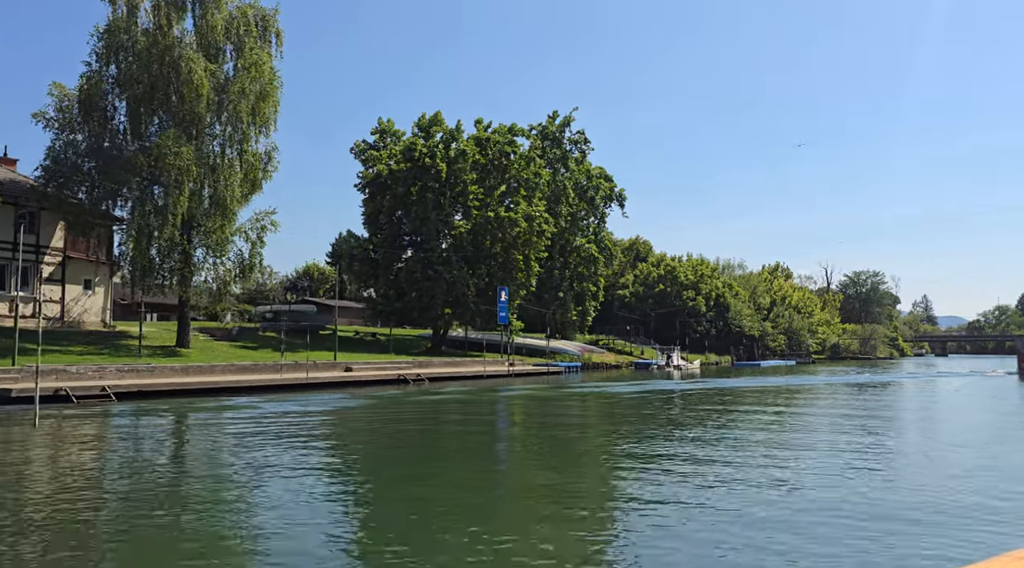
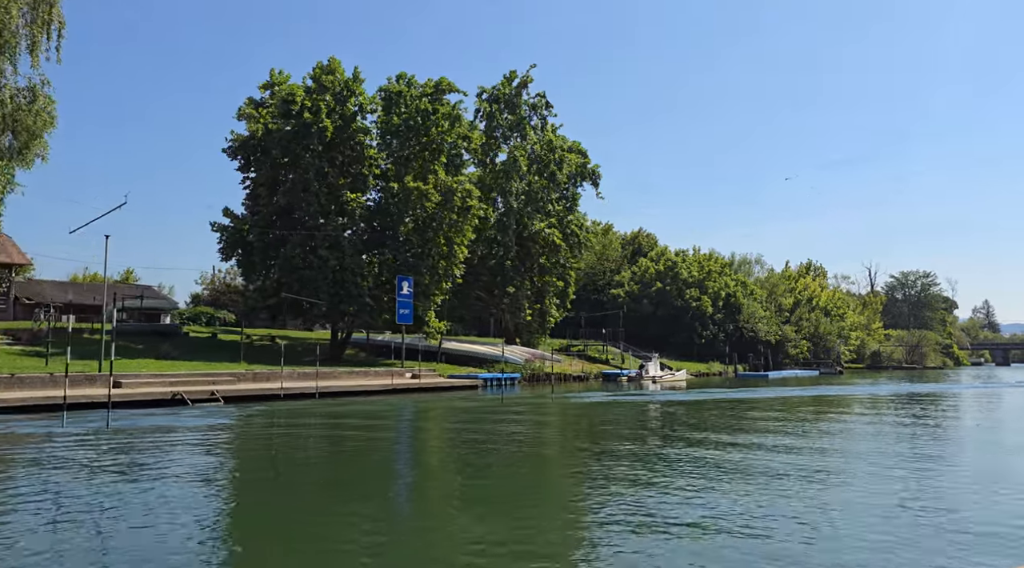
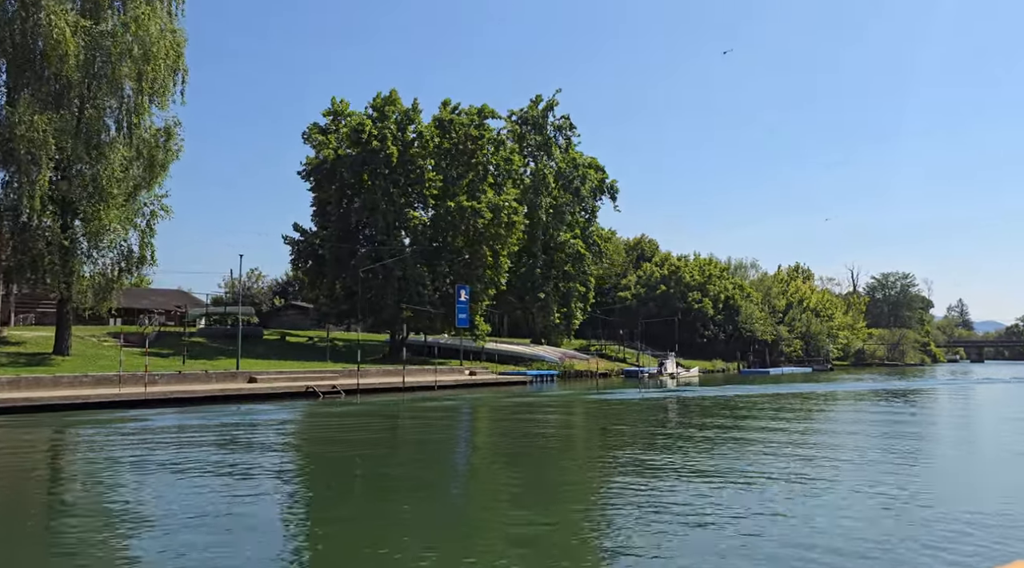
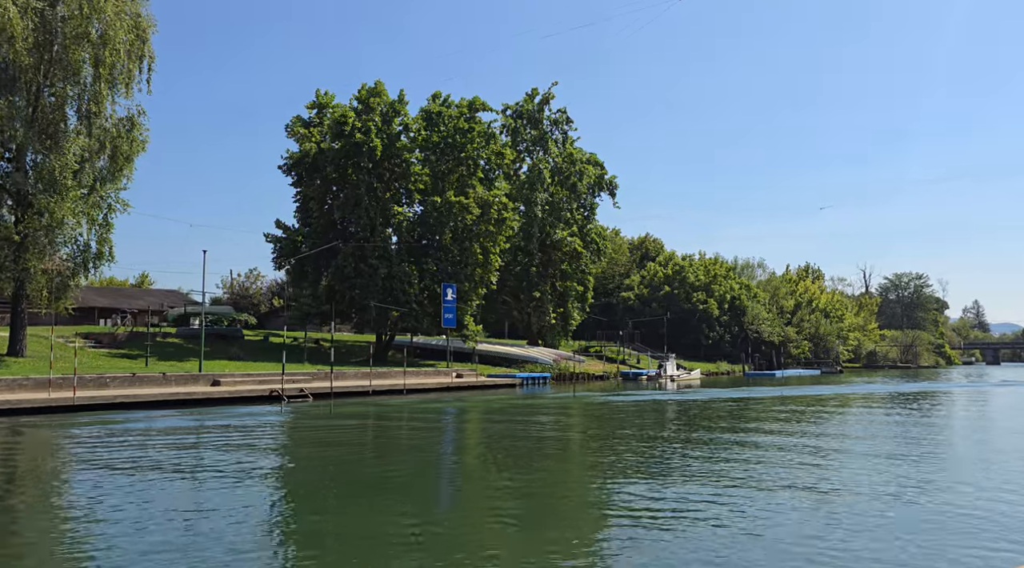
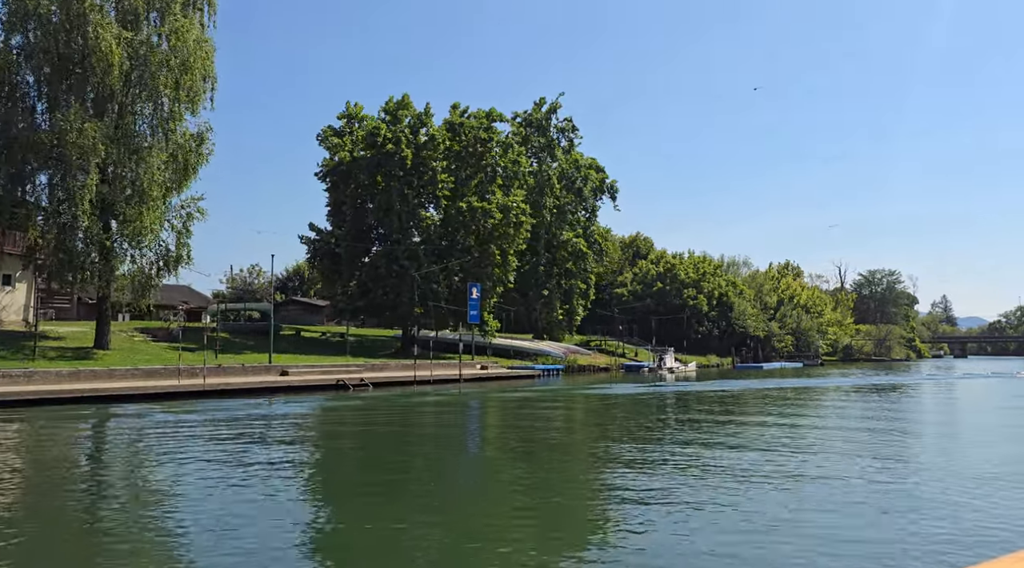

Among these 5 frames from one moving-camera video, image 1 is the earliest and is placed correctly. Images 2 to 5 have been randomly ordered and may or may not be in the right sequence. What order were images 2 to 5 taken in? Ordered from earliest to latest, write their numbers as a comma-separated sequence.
5, 3, 4, 2
